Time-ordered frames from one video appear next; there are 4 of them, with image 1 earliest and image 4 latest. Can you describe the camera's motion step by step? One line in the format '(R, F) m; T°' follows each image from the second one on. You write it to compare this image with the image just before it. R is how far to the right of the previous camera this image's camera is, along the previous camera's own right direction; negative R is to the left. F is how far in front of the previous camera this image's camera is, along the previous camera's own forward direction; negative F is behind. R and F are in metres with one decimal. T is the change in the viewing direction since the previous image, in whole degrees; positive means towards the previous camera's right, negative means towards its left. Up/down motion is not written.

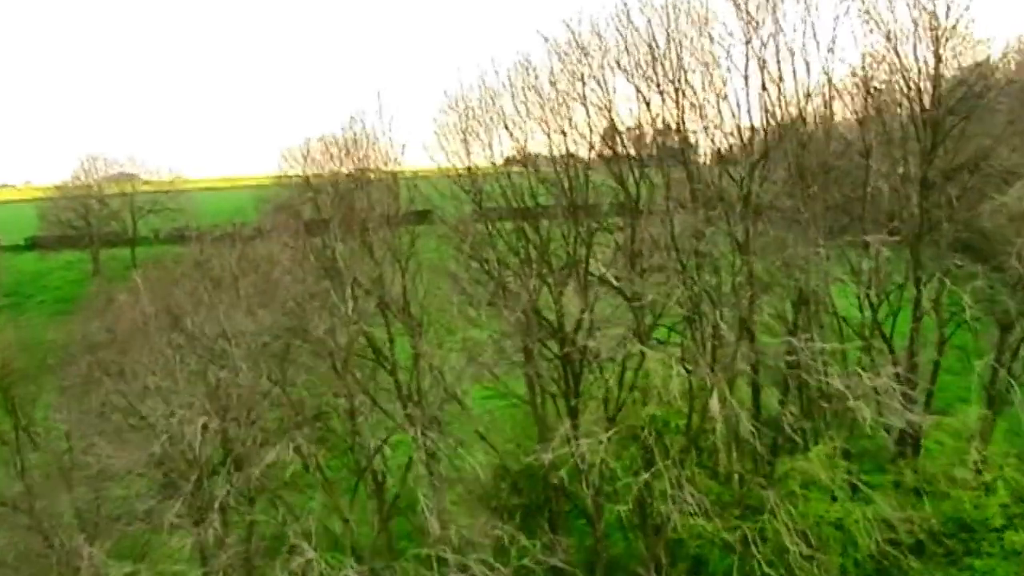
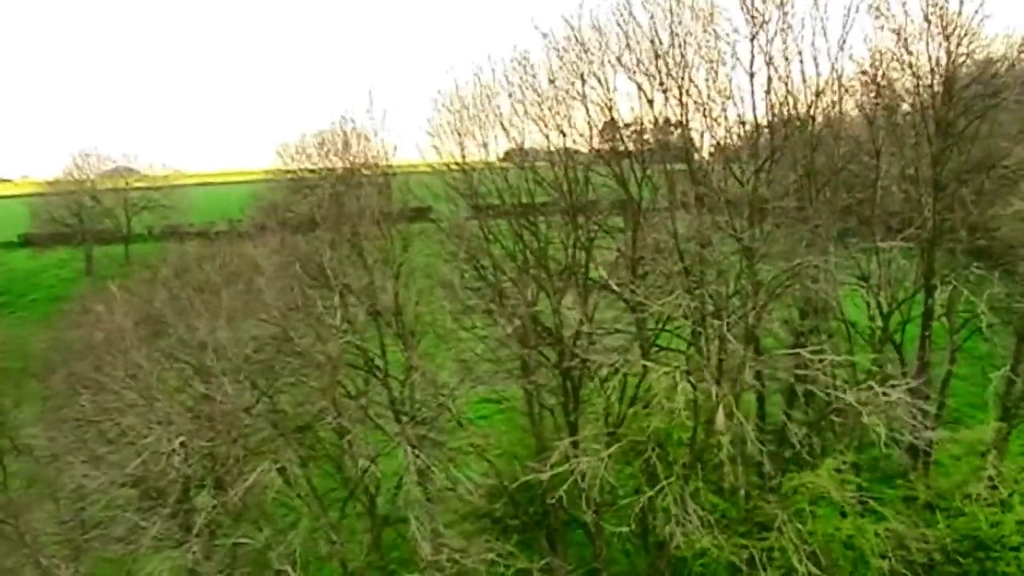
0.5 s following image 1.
(+2.7, -0.4) m; -10°
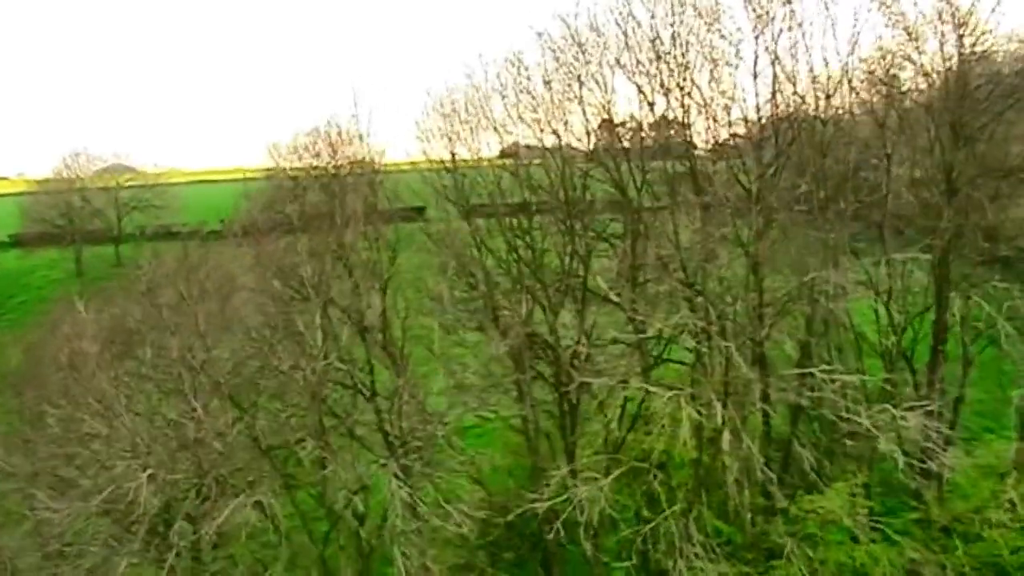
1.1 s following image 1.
(+0.1, +0.7) m; 0°
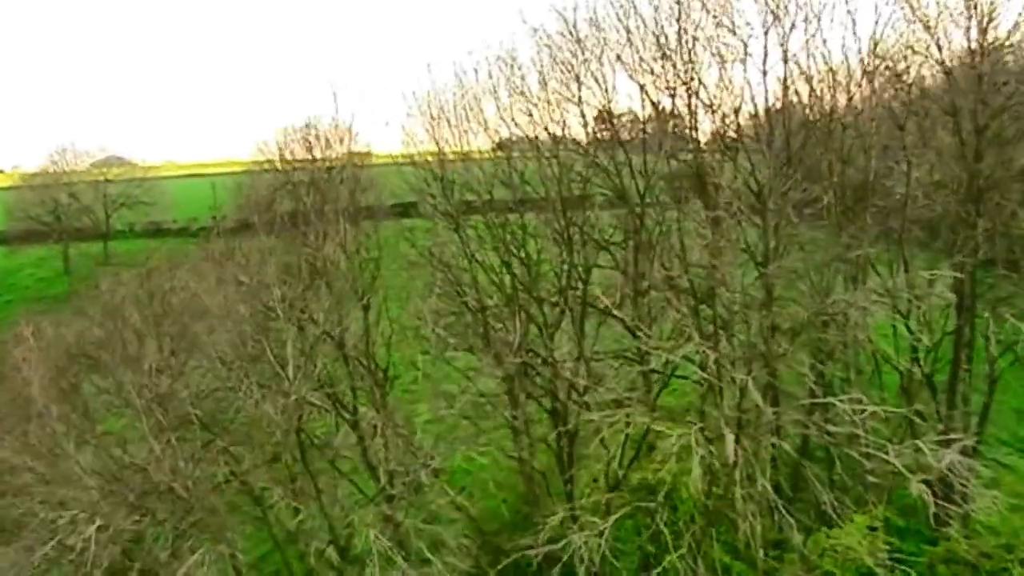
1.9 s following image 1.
(+0.1, +0.9) m; 0°
